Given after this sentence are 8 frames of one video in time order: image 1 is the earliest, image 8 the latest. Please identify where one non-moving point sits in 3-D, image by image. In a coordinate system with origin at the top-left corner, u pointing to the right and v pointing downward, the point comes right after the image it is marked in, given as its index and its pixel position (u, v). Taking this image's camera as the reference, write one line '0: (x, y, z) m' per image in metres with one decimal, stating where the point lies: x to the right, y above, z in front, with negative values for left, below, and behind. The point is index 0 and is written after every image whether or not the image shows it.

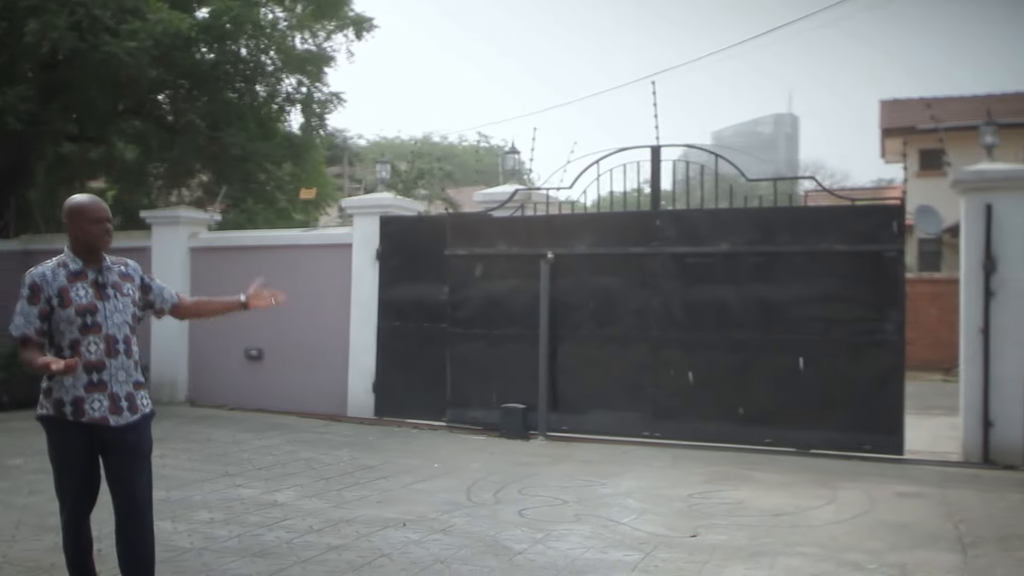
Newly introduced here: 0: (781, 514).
0: (+1.7, -1.4, +6.1) m
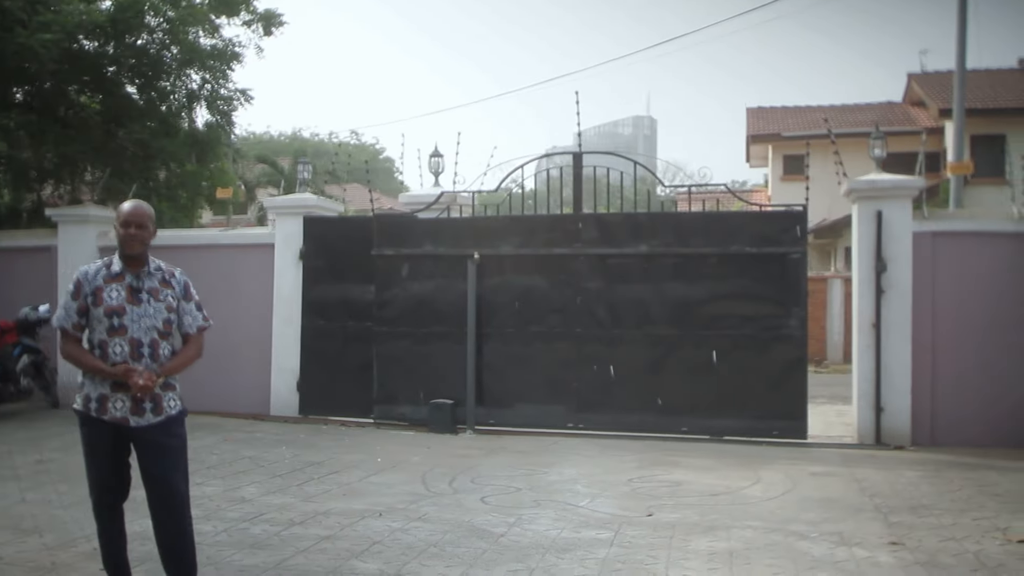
0: (+1.4, -1.4, +6.7) m
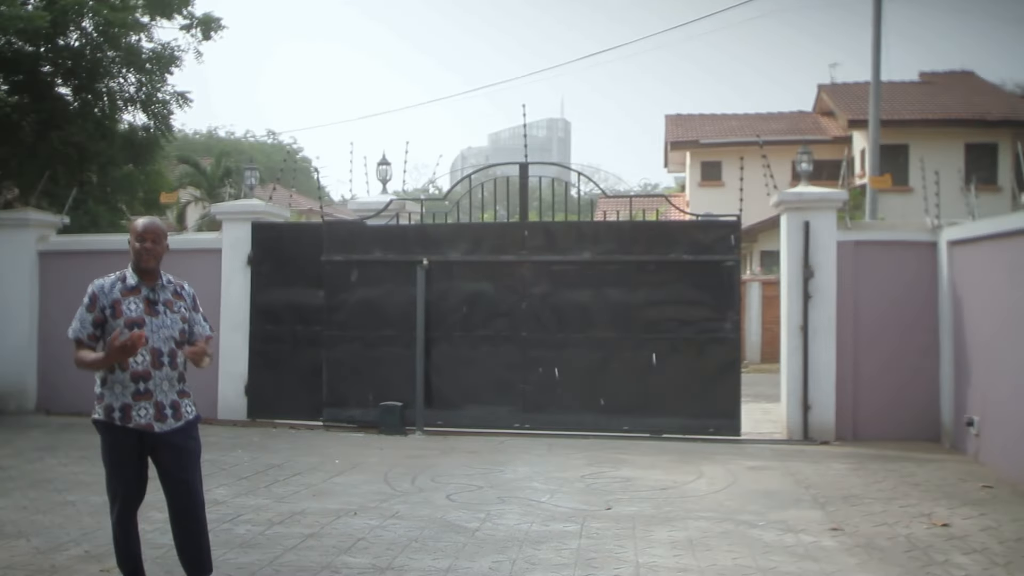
0: (+1.1, -1.5, +7.2) m
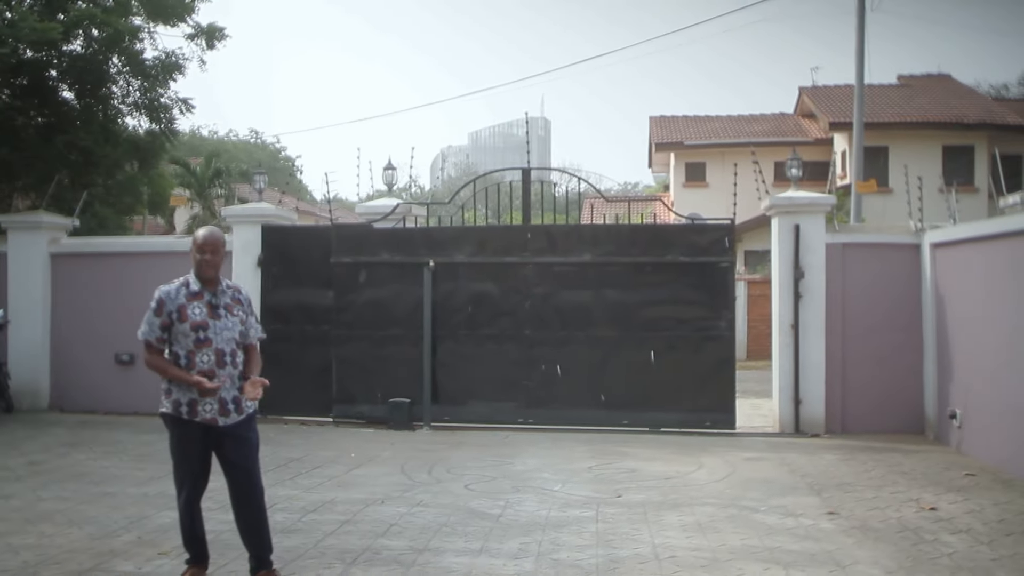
0: (+1.2, -1.5, +7.6) m
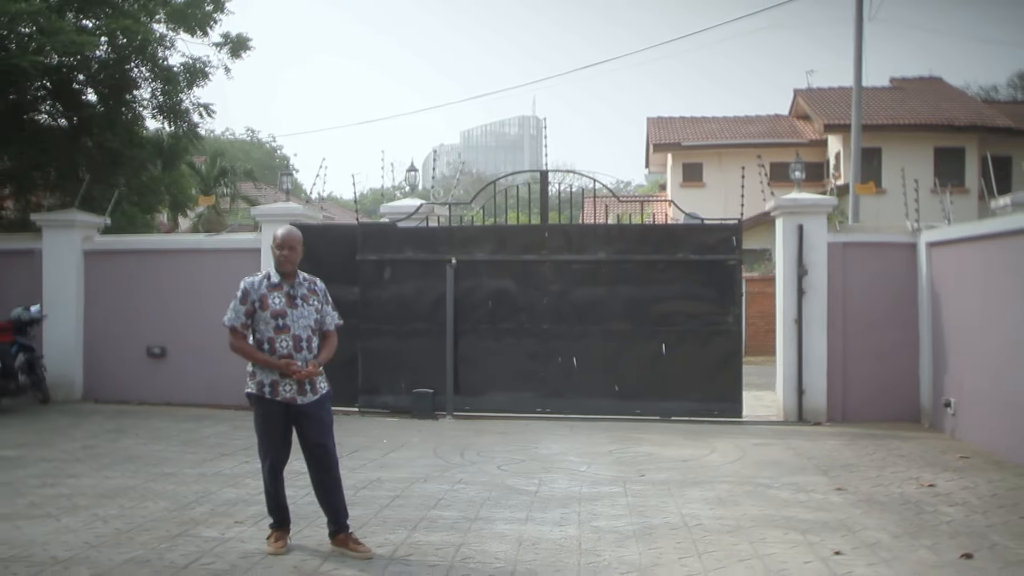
0: (+1.5, -1.4, +8.1) m
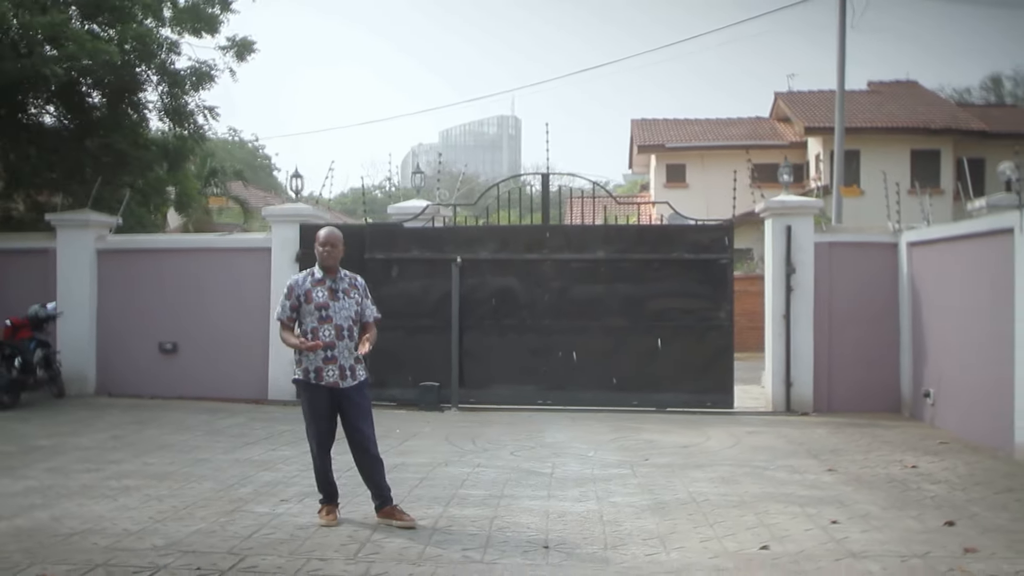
0: (+1.6, -1.4, +8.7) m
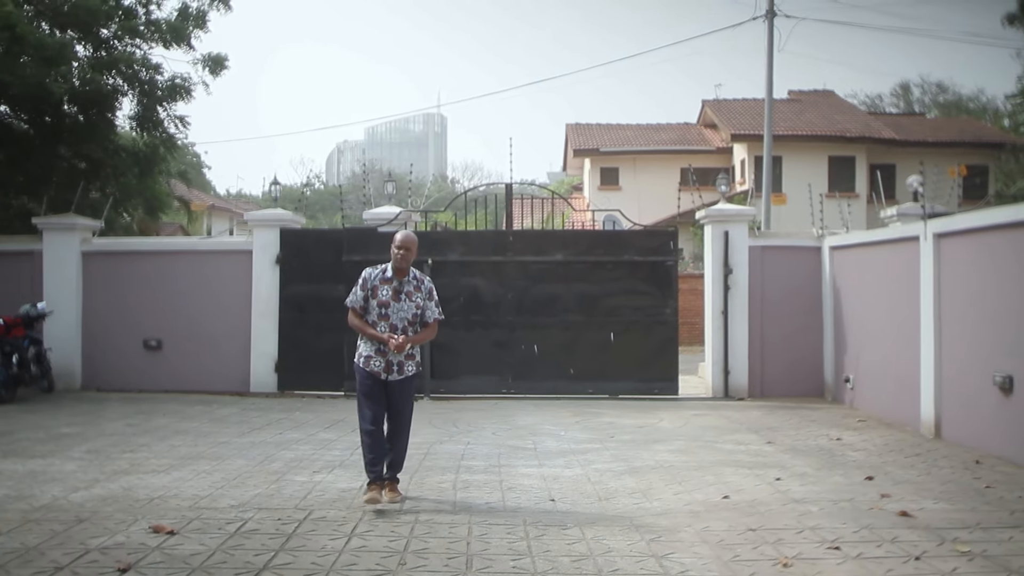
0: (+1.3, -1.4, +9.9) m
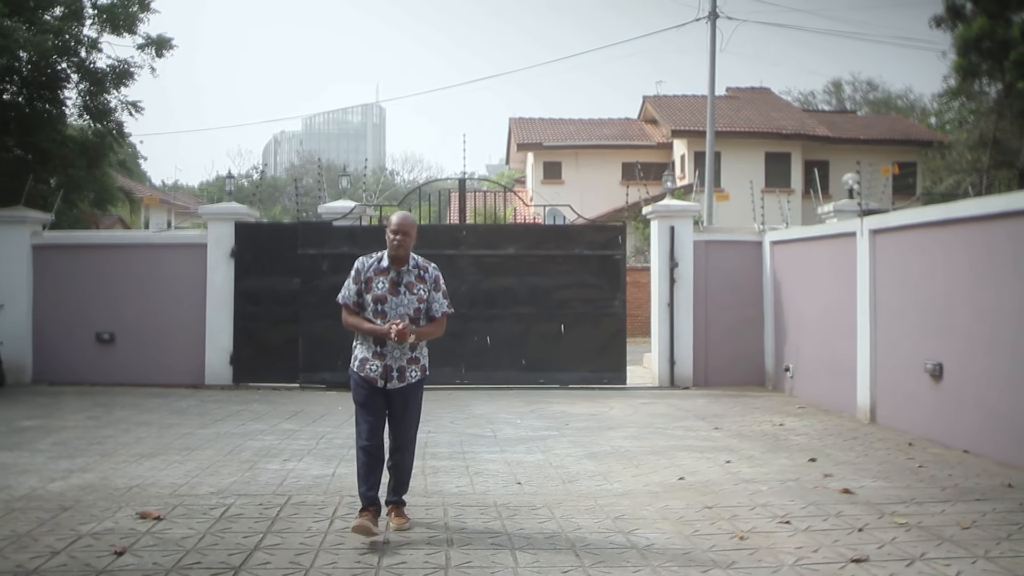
0: (+0.9, -1.3, +10.3) m
